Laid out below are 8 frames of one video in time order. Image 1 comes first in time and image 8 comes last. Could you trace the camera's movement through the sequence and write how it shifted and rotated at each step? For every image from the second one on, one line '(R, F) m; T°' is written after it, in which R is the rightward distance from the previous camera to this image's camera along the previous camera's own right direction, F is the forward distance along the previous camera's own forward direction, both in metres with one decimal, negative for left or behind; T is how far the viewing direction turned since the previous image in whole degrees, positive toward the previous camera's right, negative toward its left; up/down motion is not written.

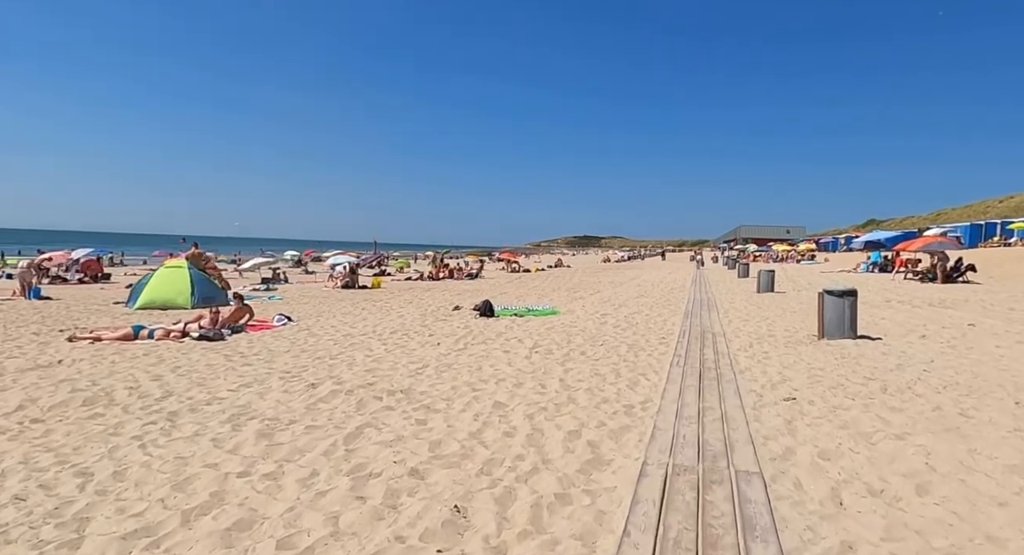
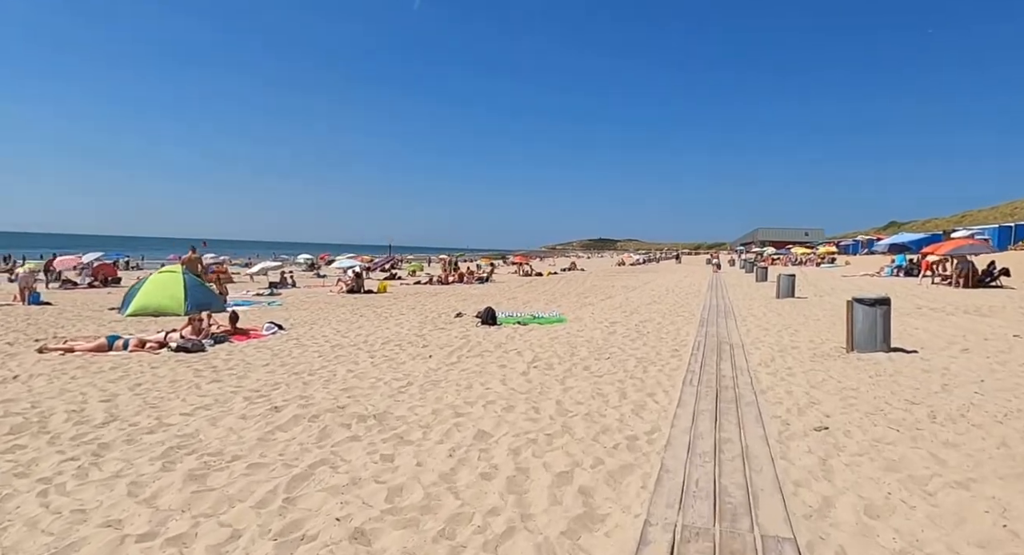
(+0.2, +0.7) m; -1°
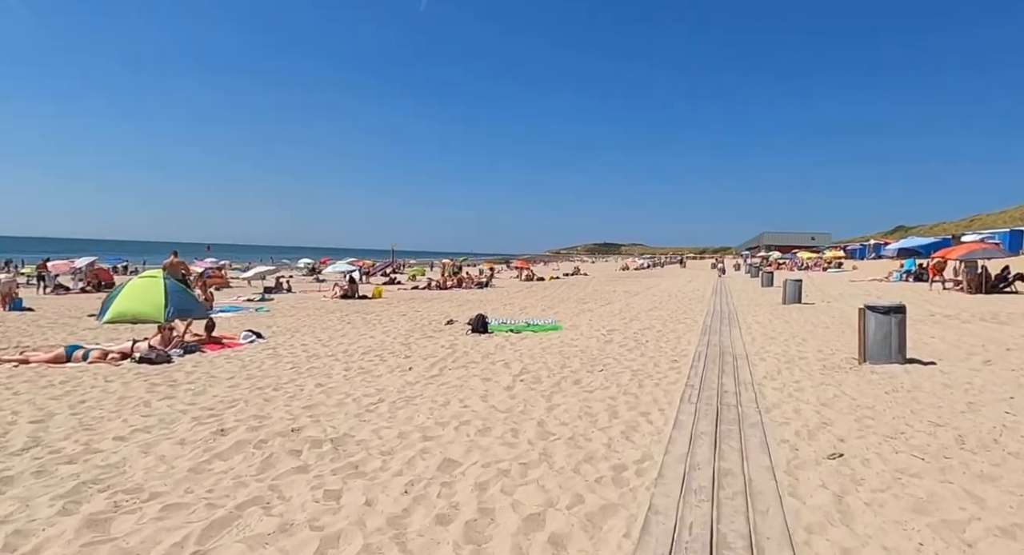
(+0.2, +0.6) m; 0°
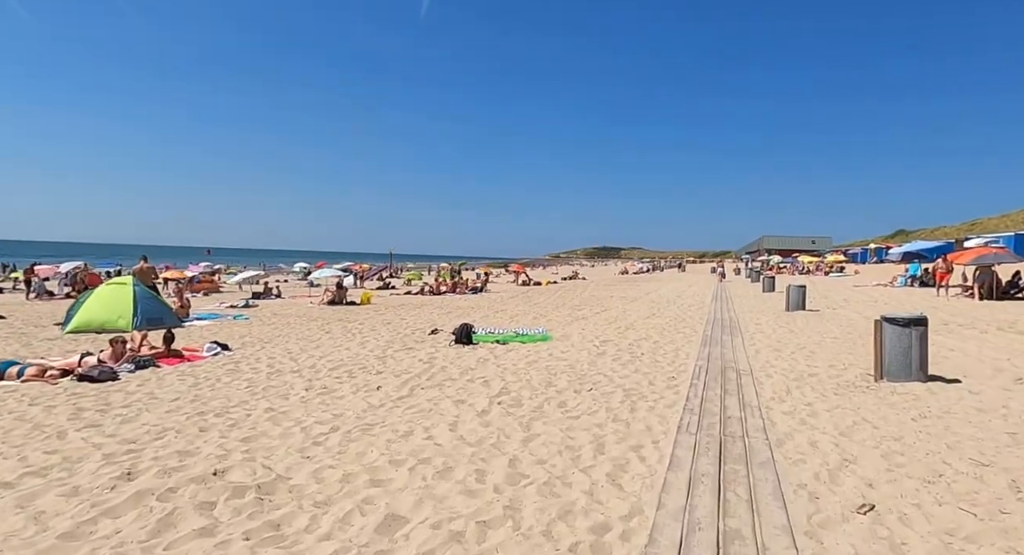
(+0.2, +0.8) m; 0°
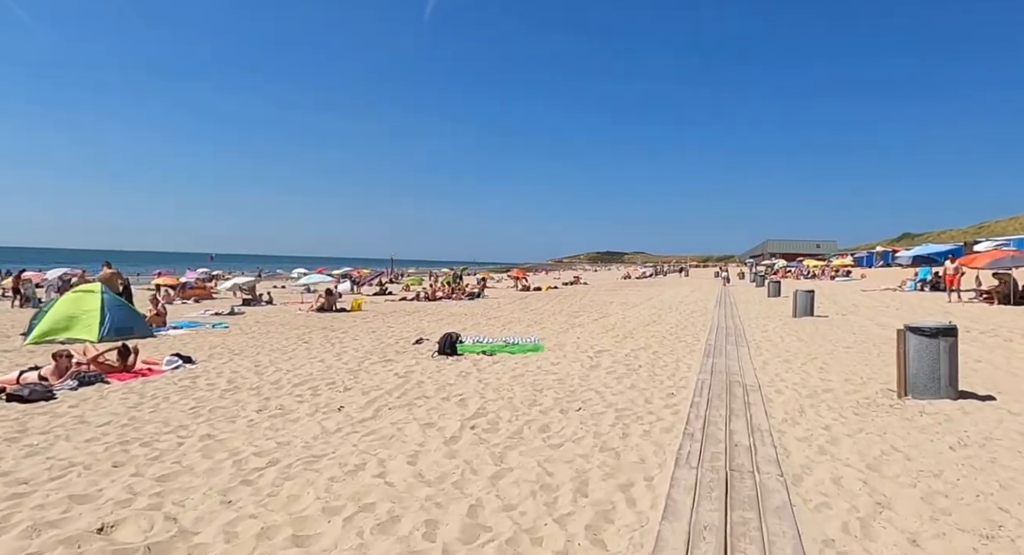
(+0.3, +0.8) m; 0°
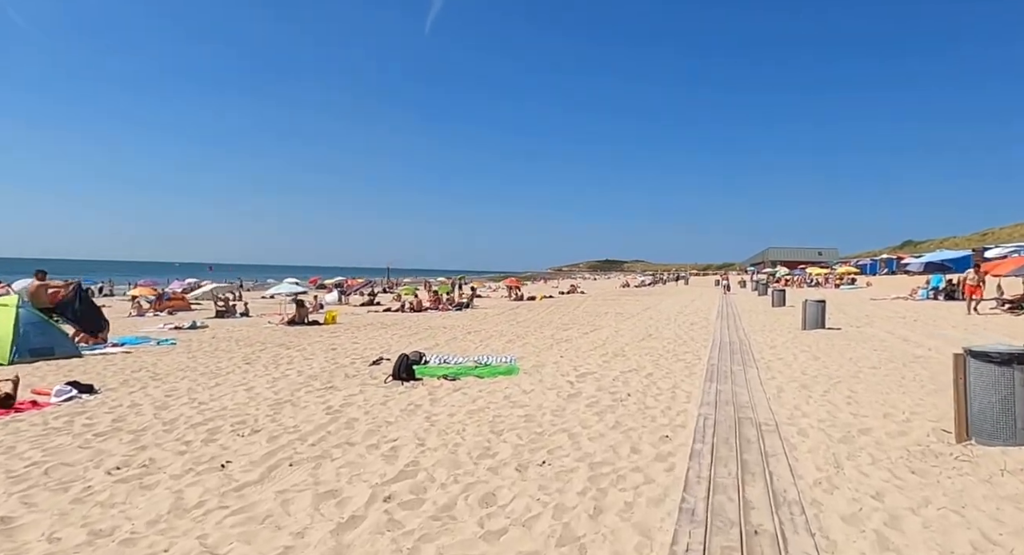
(+0.5, +1.5) m; 0°
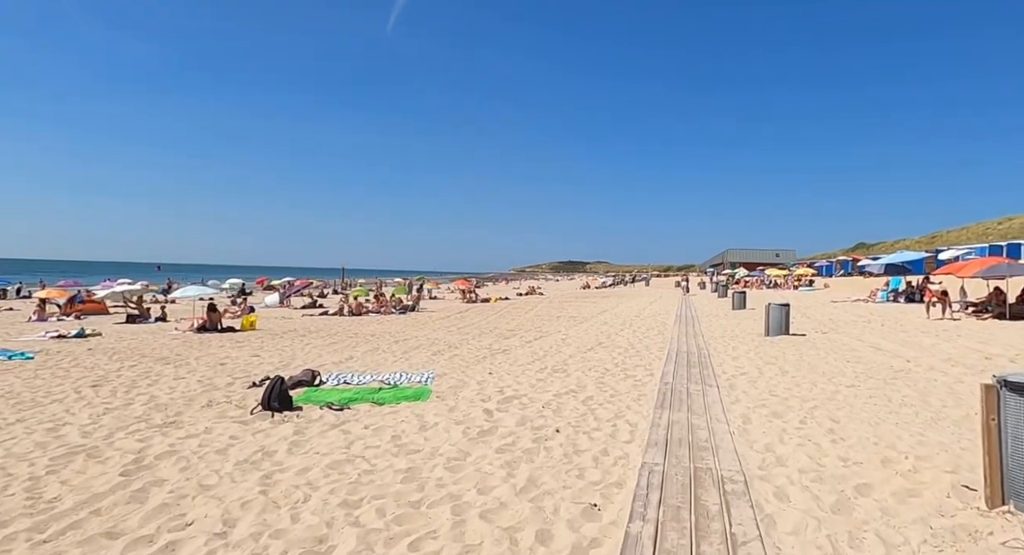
(+0.7, +1.7) m; +4°
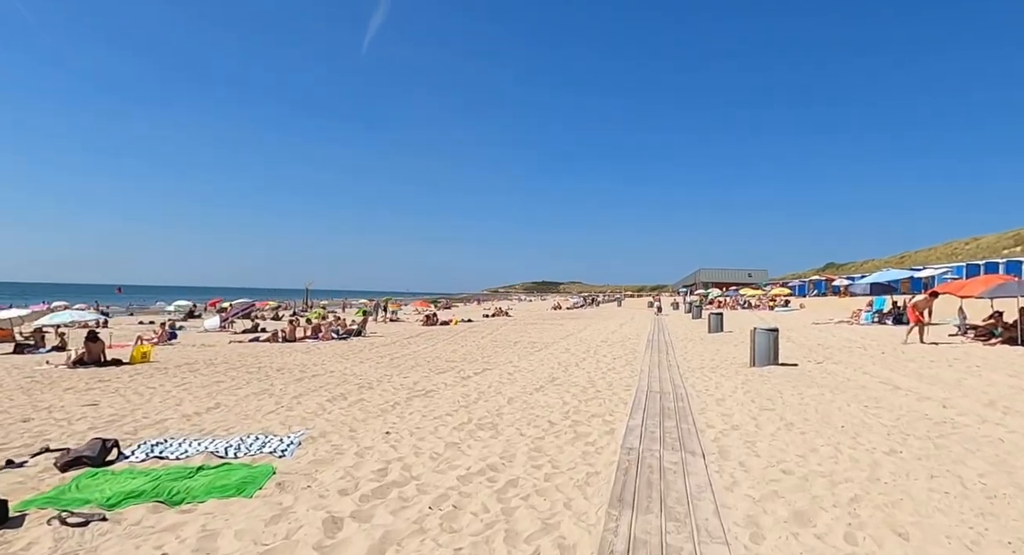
(+0.7, +2.5) m; +2°
